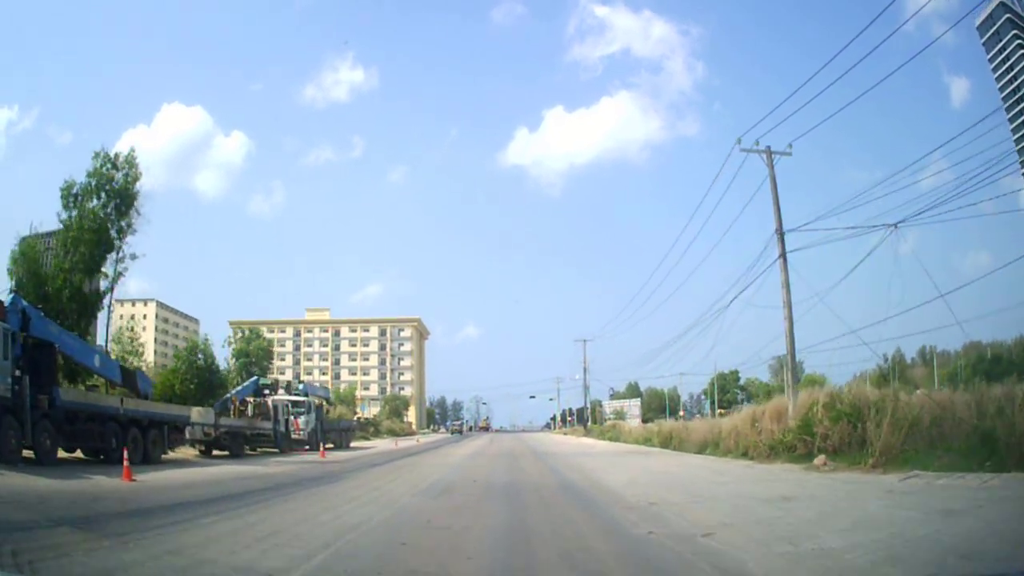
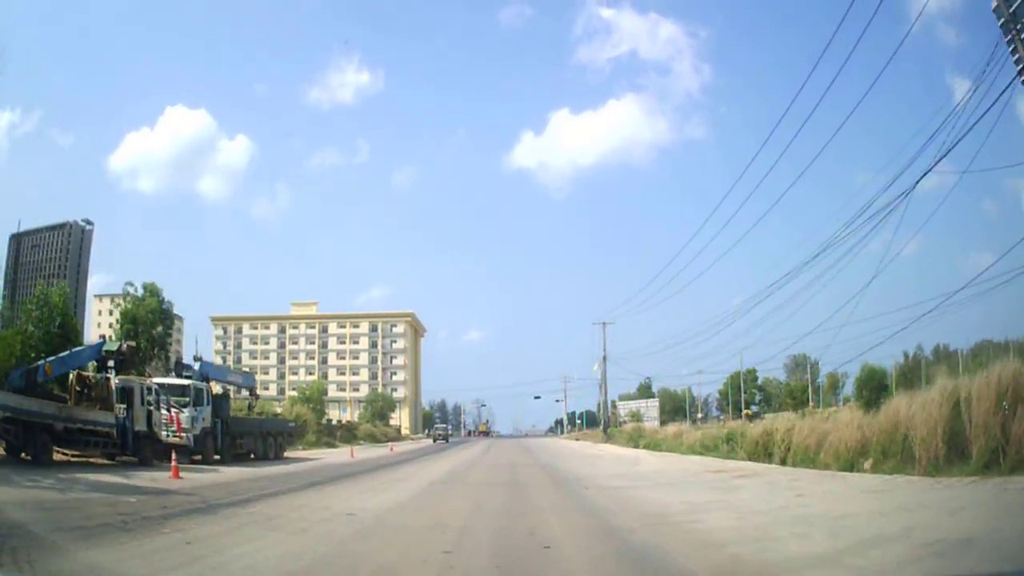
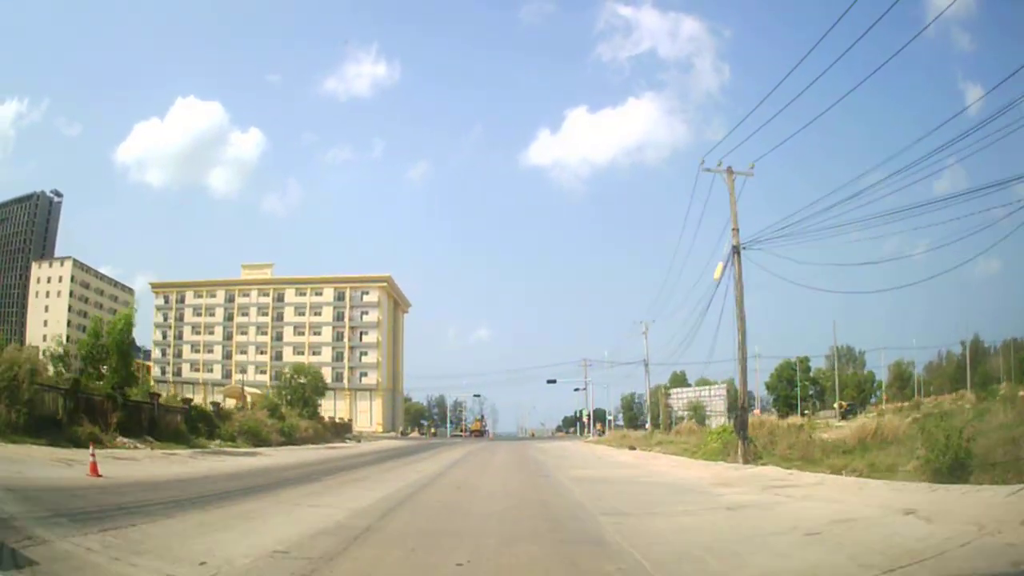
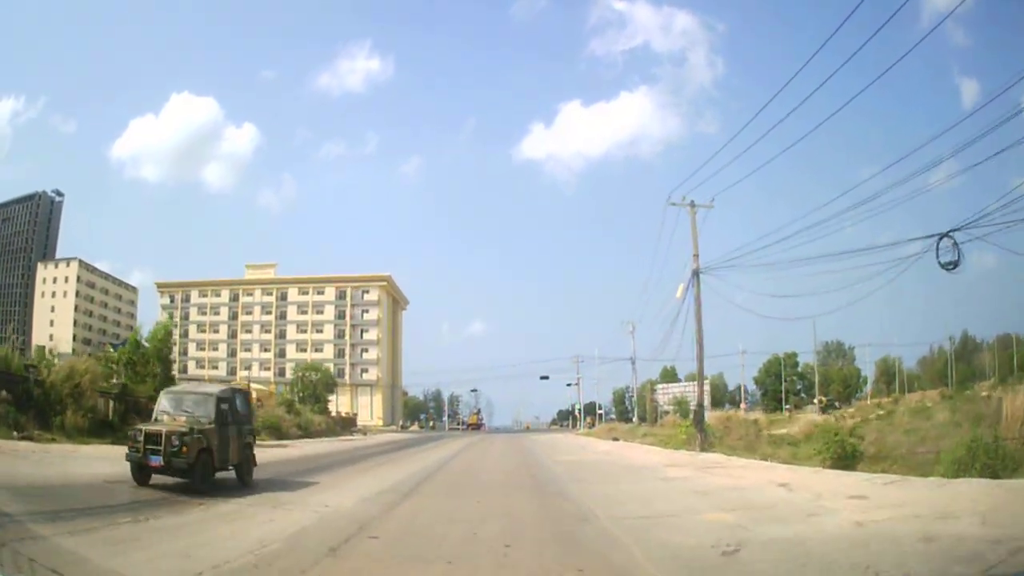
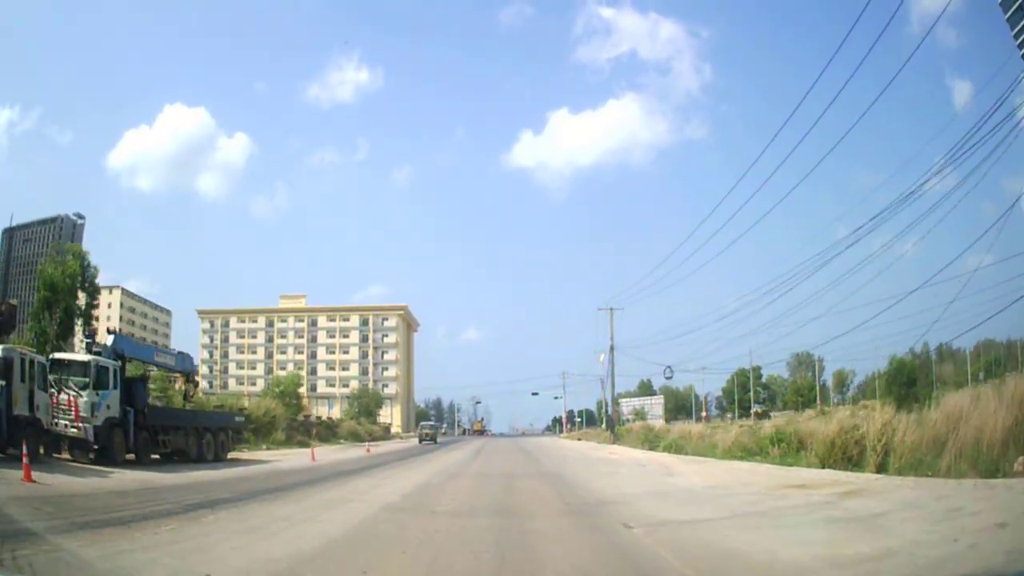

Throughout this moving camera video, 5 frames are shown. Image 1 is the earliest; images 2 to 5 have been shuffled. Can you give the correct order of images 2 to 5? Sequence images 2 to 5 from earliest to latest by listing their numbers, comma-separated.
2, 5, 4, 3
